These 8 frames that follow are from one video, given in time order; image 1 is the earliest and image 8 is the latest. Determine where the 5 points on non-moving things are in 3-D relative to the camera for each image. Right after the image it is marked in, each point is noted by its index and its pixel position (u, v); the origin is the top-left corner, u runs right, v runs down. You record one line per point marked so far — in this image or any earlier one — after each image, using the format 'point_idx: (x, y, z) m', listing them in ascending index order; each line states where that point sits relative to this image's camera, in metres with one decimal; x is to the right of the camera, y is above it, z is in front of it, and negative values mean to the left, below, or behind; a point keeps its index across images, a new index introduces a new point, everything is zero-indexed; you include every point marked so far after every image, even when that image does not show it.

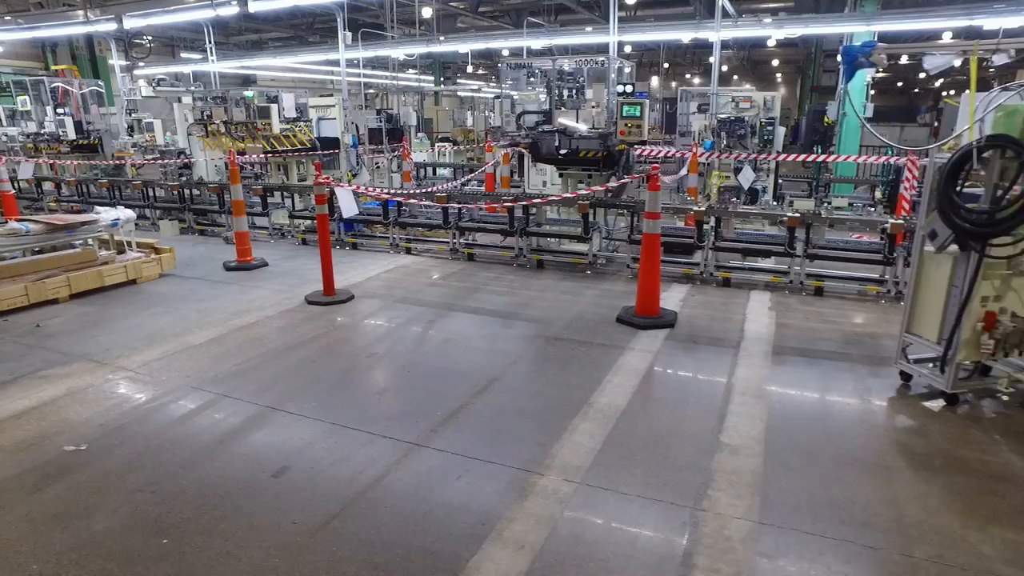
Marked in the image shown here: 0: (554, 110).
0: (+0.4, +1.6, +6.4) m
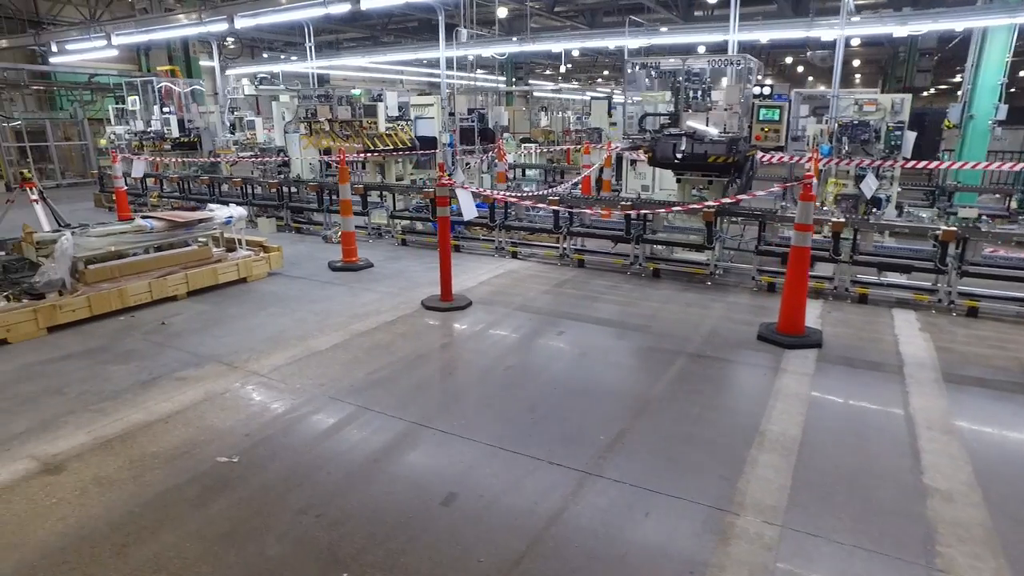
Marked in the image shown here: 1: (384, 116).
0: (+1.5, +1.5, +6.1) m
1: (-1.4, +2.1, +8.3) m
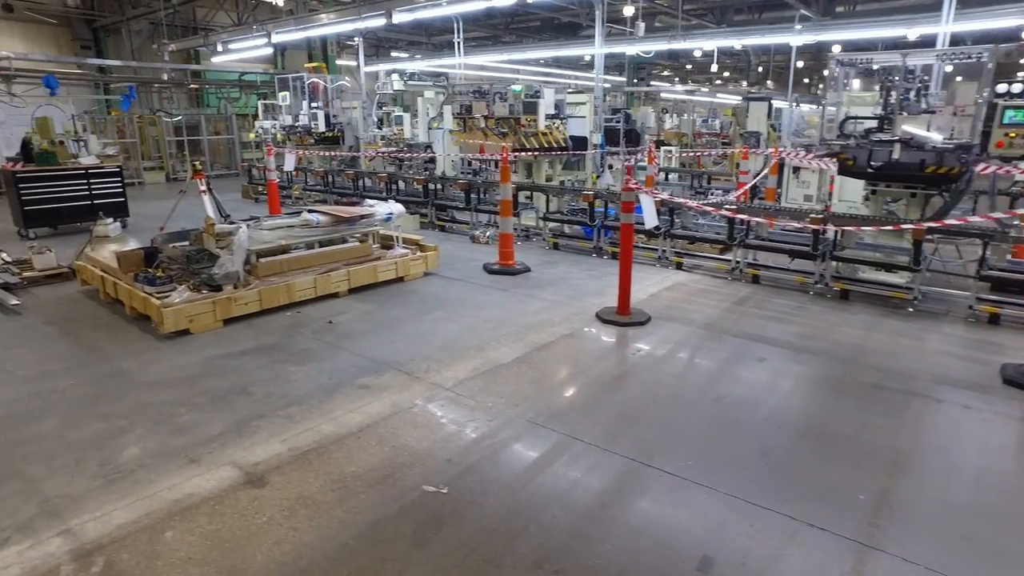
0: (+2.9, +1.3, +5.4) m
1: (+0.4, +2.0, +8.0) m
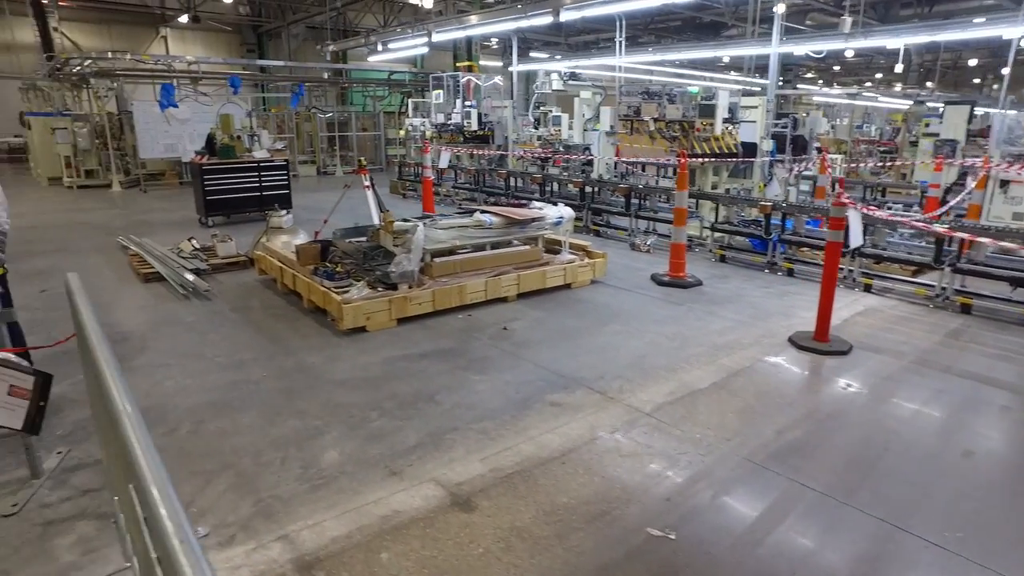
0: (+4.3, +1.1, +4.5) m
1: (+2.2, +1.9, +7.5) m
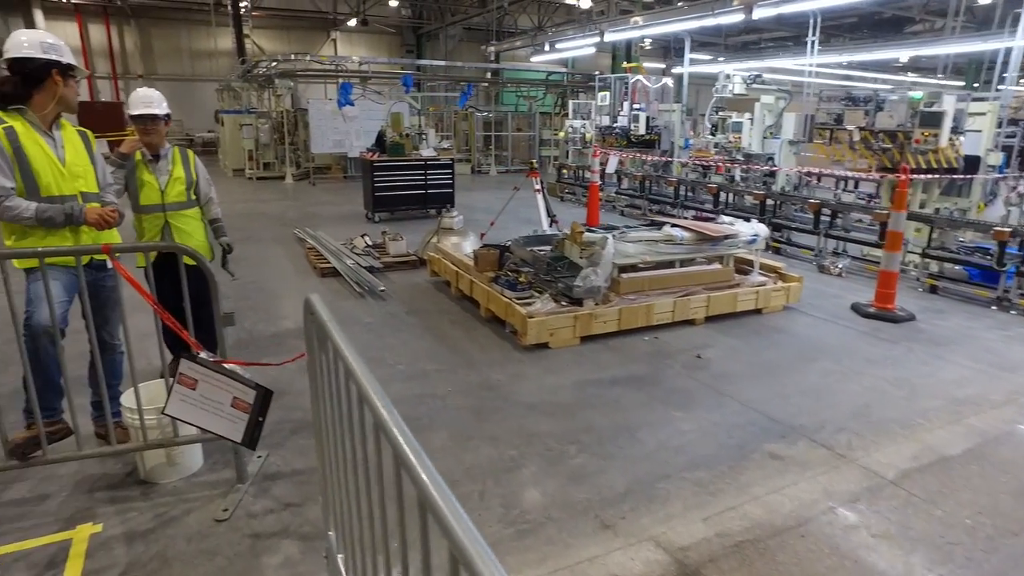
0: (+5.4, +0.6, +3.3) m
1: (+4.0, +1.5, +6.6) m
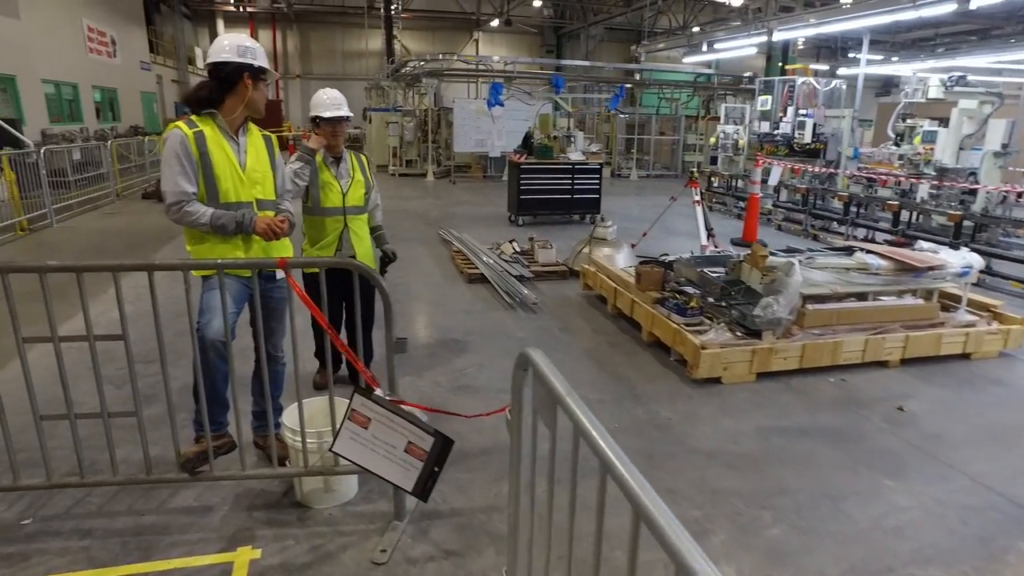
0: (+6.1, +0.2, +2.0) m
1: (+5.4, +1.1, +5.4) m
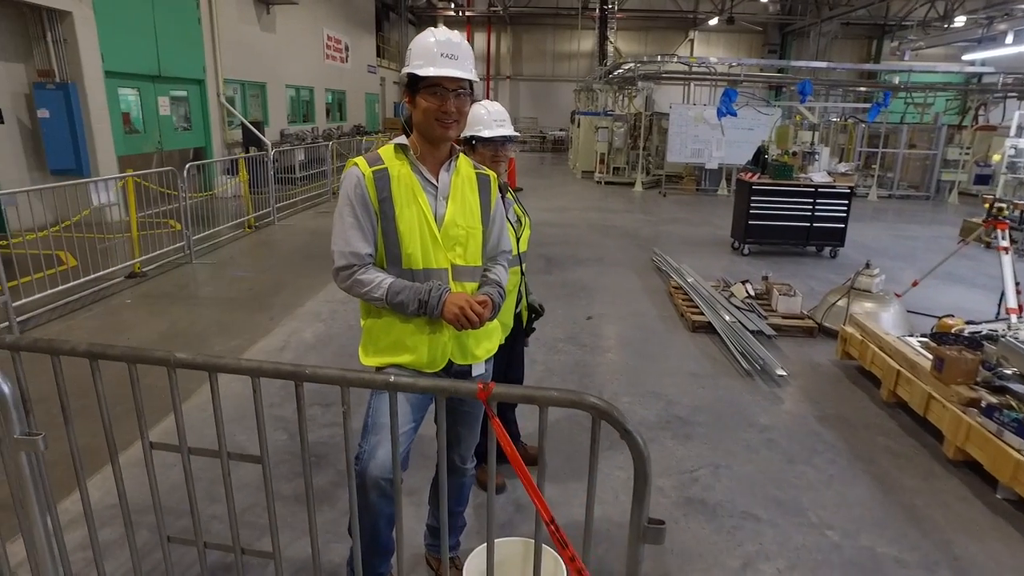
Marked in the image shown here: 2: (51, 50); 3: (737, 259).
0: (+6.4, -0.7, -0.6) m
1: (+6.7, +0.3, +3.0) m
2: (-5.8, +3.0, +8.7) m
3: (+2.3, +0.3, +7.1) m
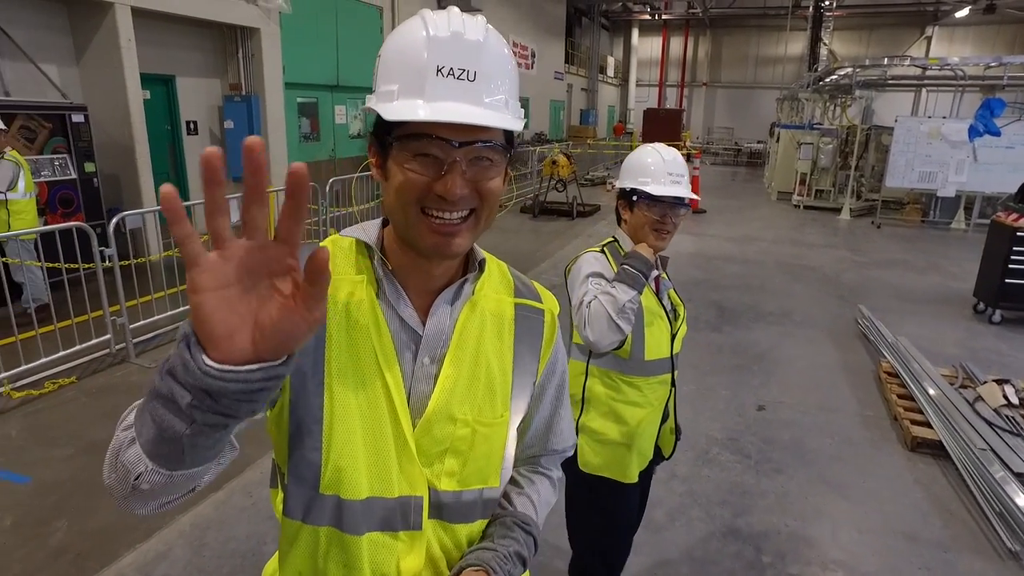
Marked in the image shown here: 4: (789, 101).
0: (+5.6, -1.4, -3.1) m
1: (+6.8, -0.5, +0.2) m
2: (-3.6, +2.9, +9.0) m
3: (+3.6, -0.3, +5.4) m
4: (+6.3, +4.2, +15.7) m
